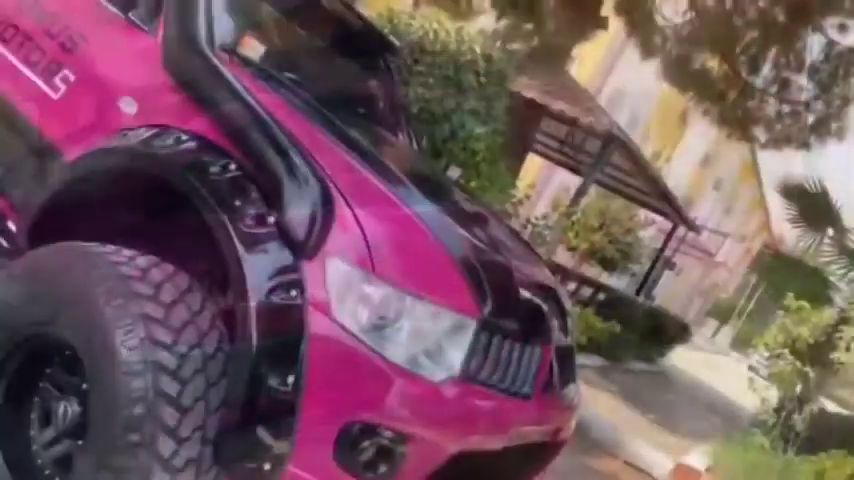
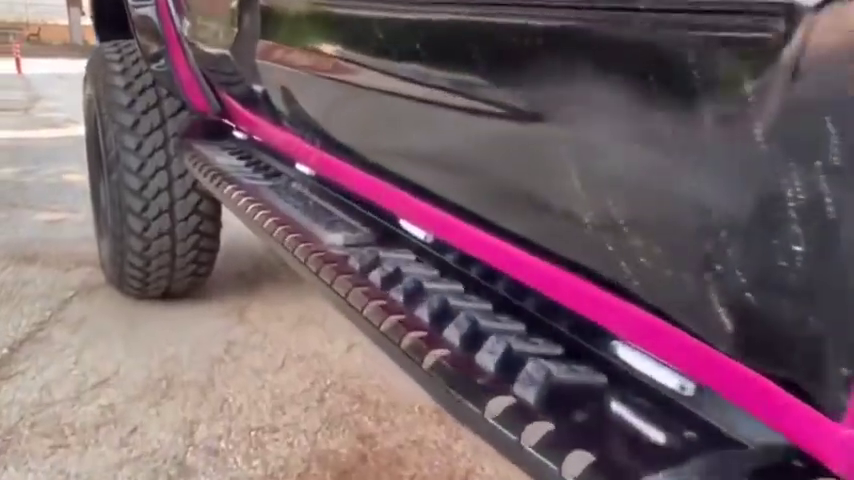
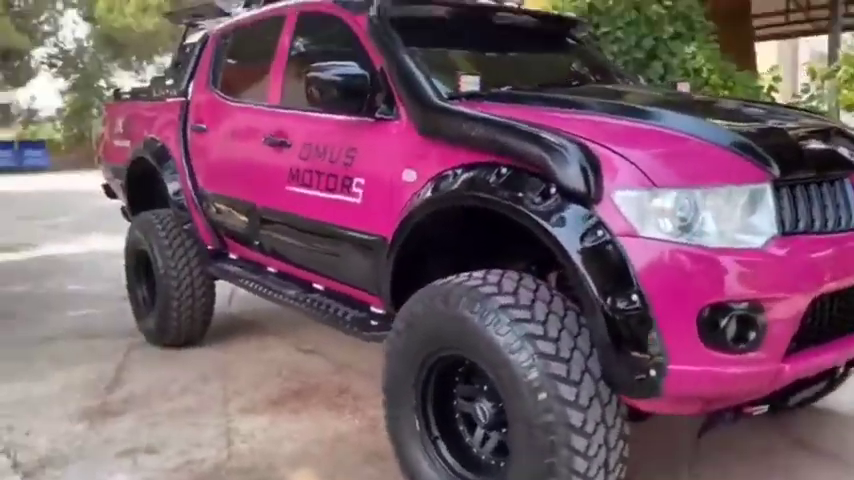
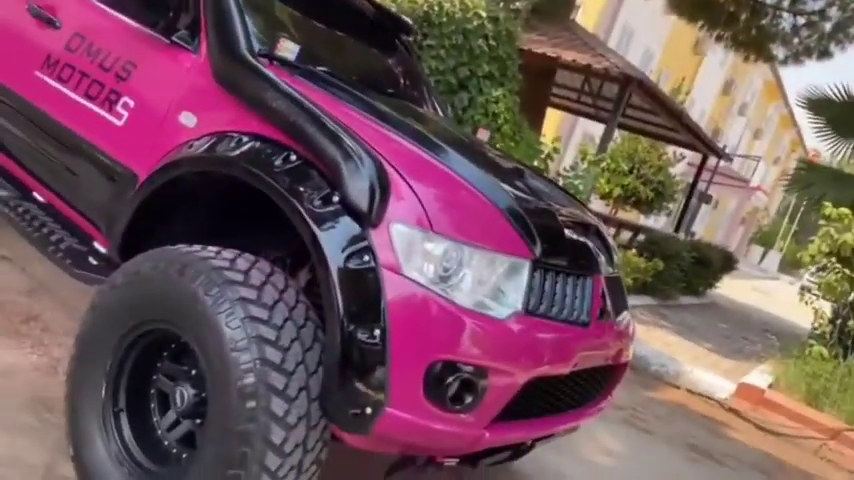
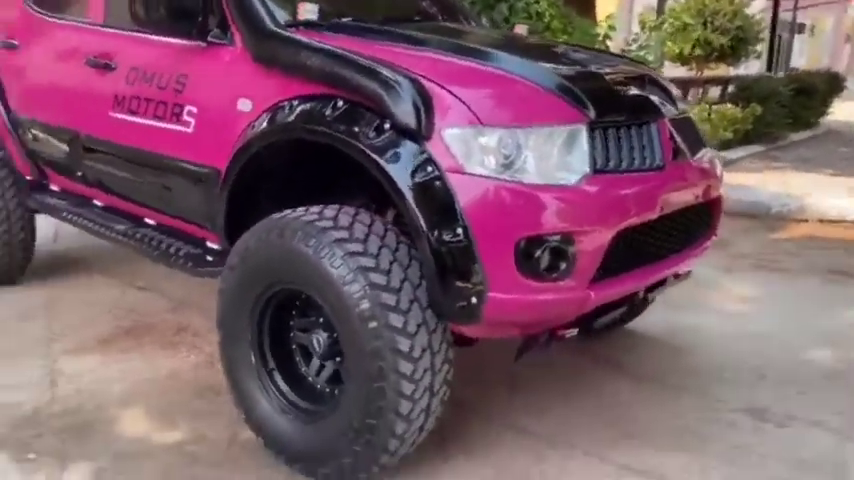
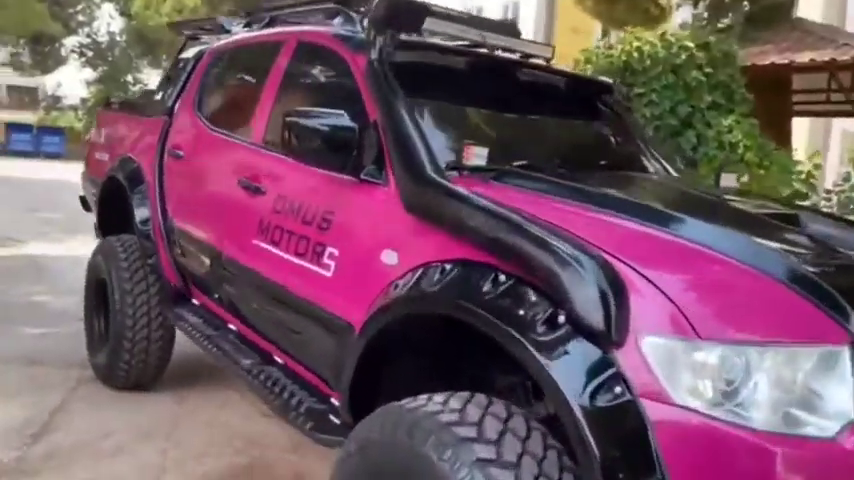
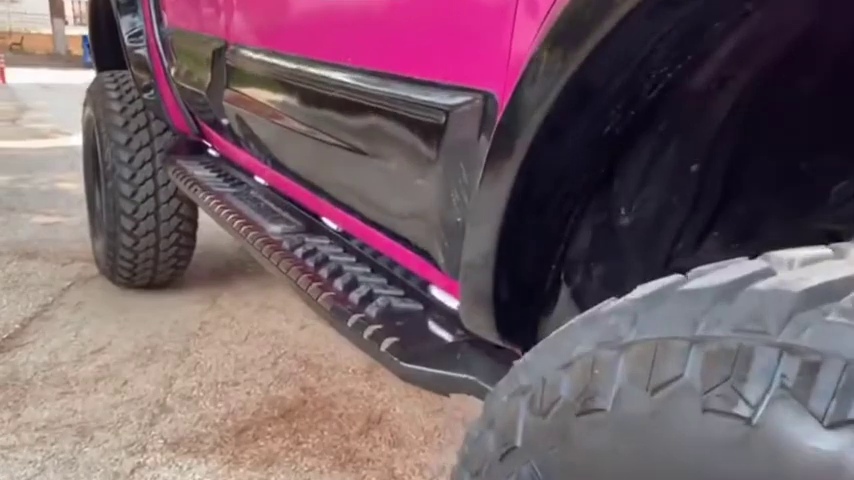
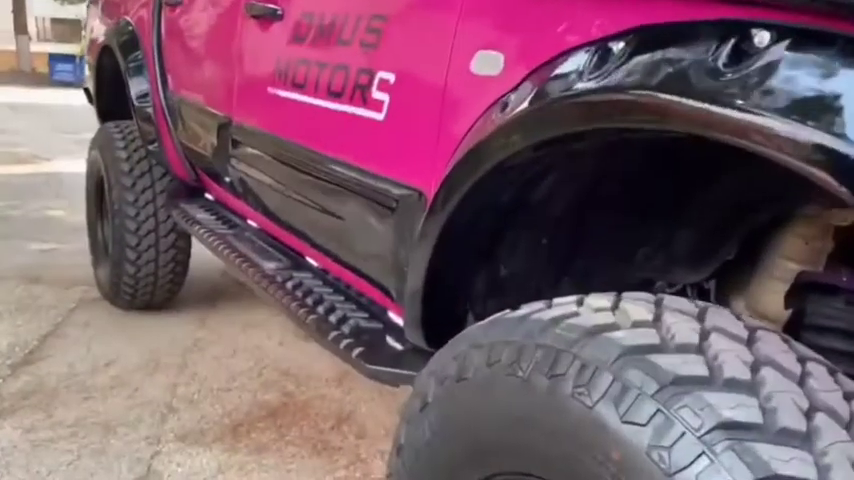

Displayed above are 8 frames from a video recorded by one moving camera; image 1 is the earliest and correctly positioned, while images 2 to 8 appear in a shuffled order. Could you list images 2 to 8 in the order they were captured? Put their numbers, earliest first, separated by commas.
4, 5, 3, 6, 8, 7, 2
